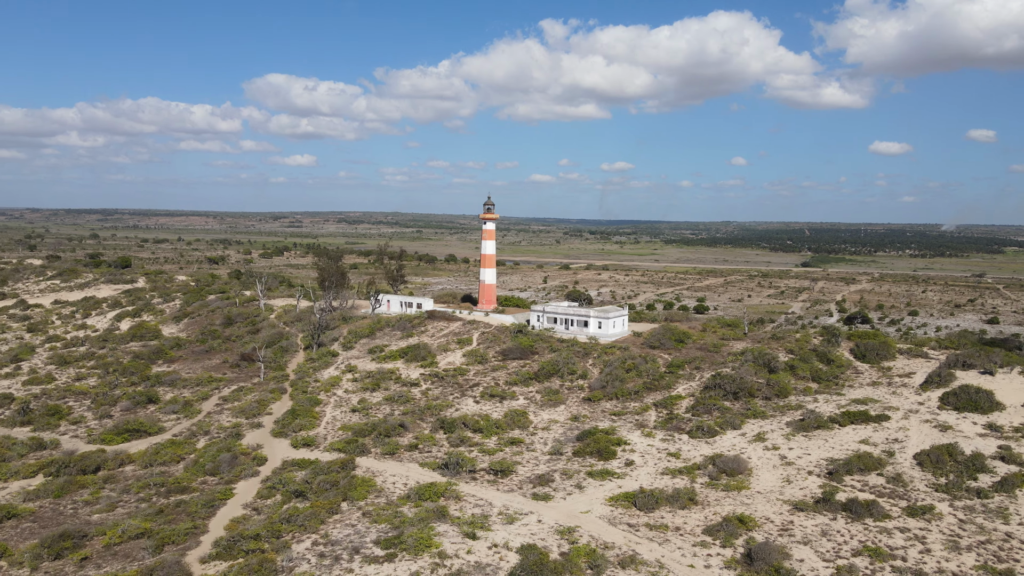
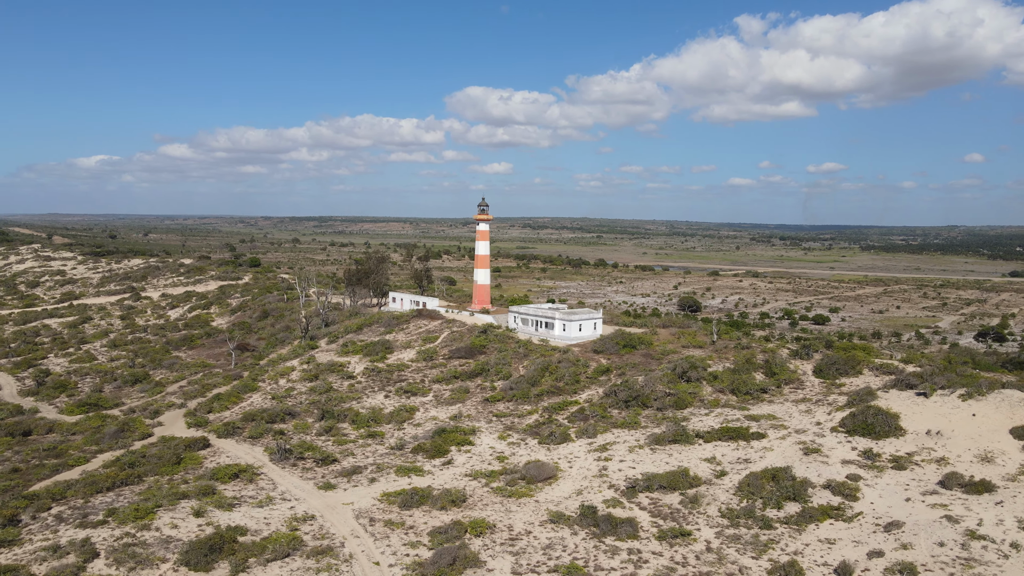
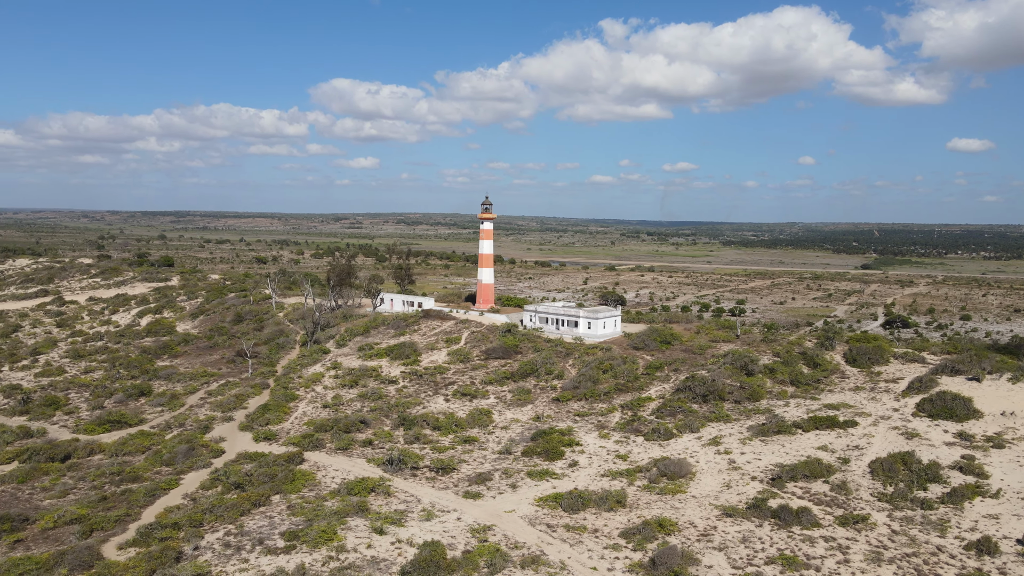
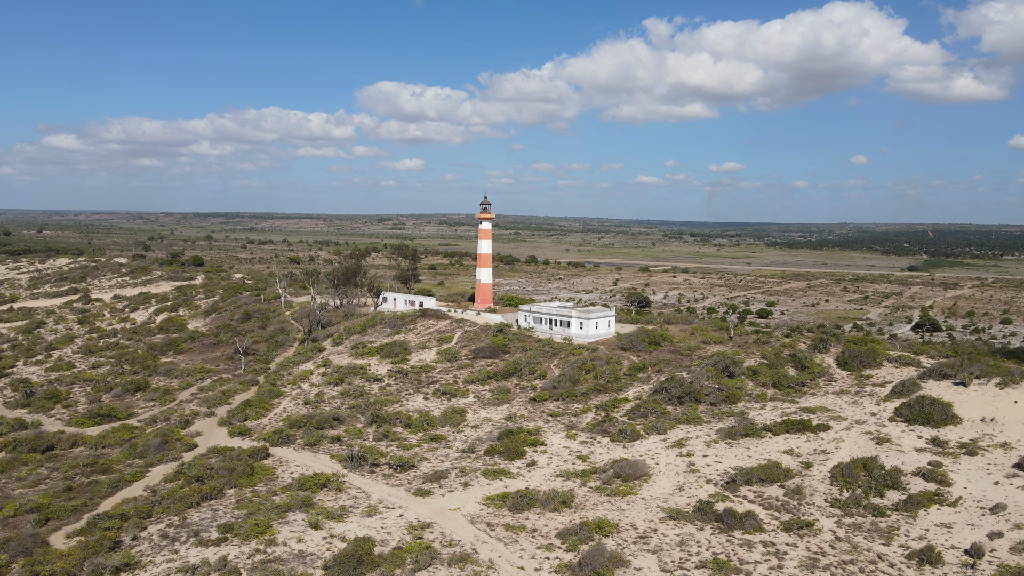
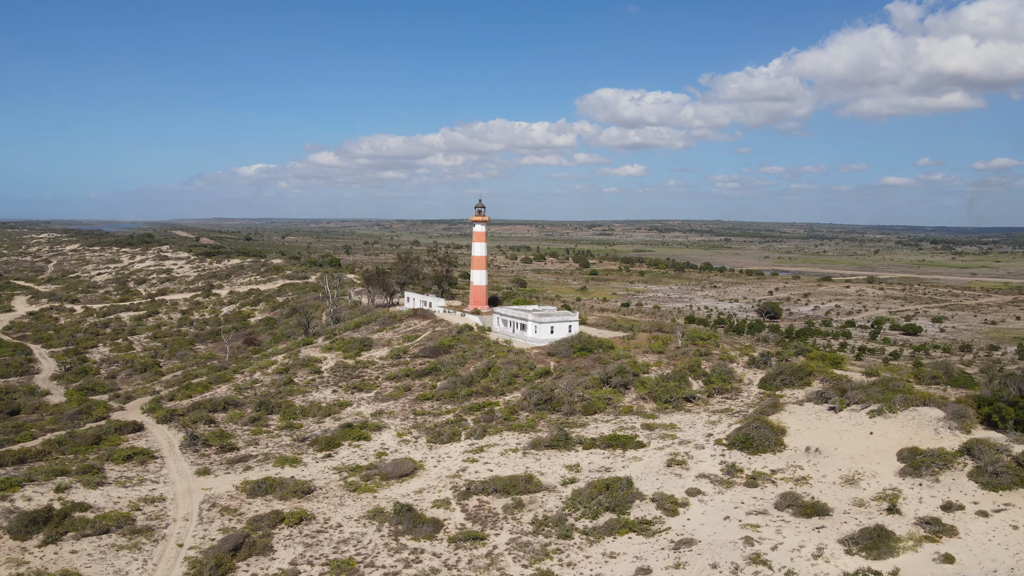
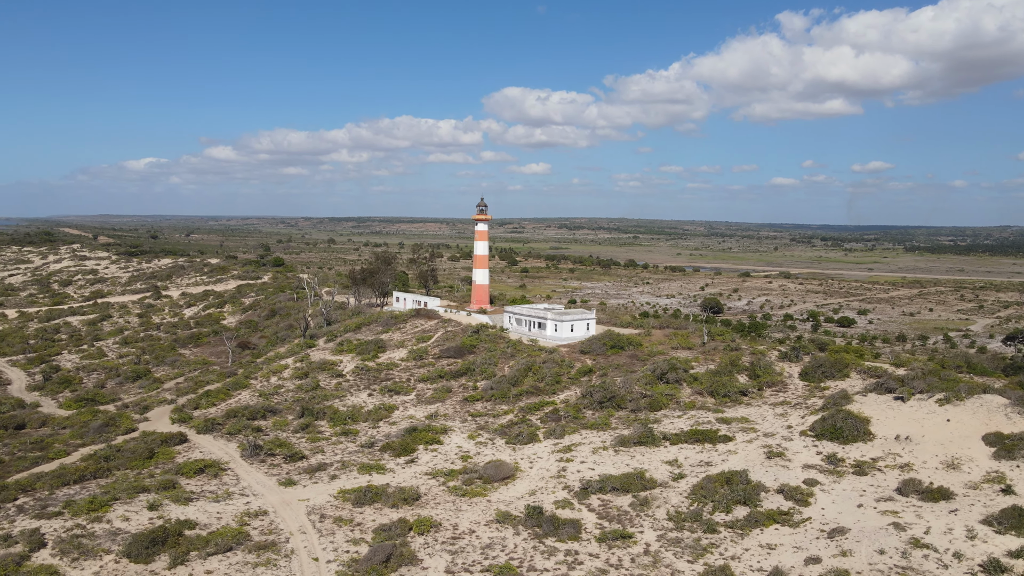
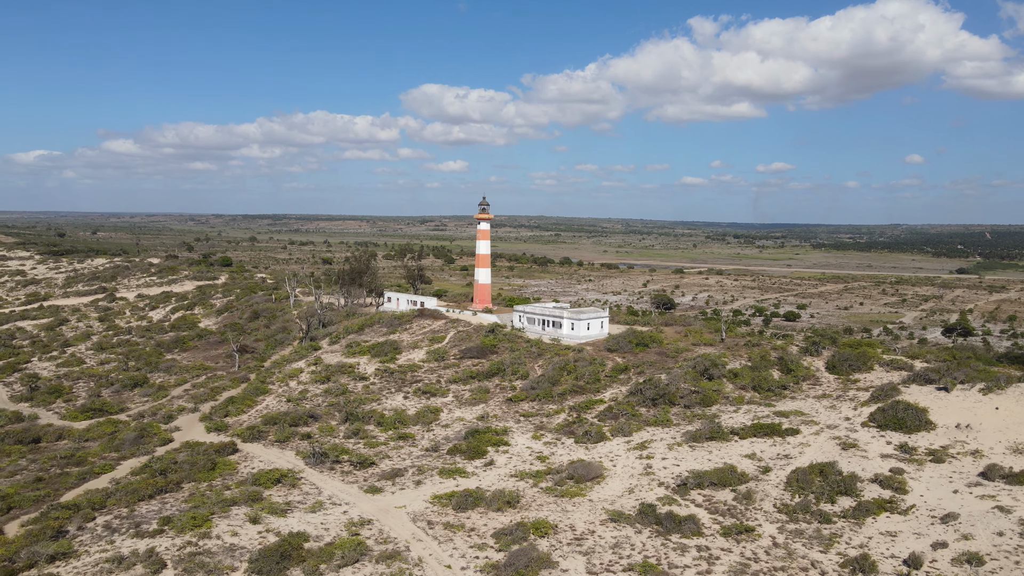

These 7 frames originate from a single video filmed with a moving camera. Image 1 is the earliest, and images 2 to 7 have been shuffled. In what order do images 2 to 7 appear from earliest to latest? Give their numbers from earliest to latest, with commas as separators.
3, 4, 7, 2, 6, 5
